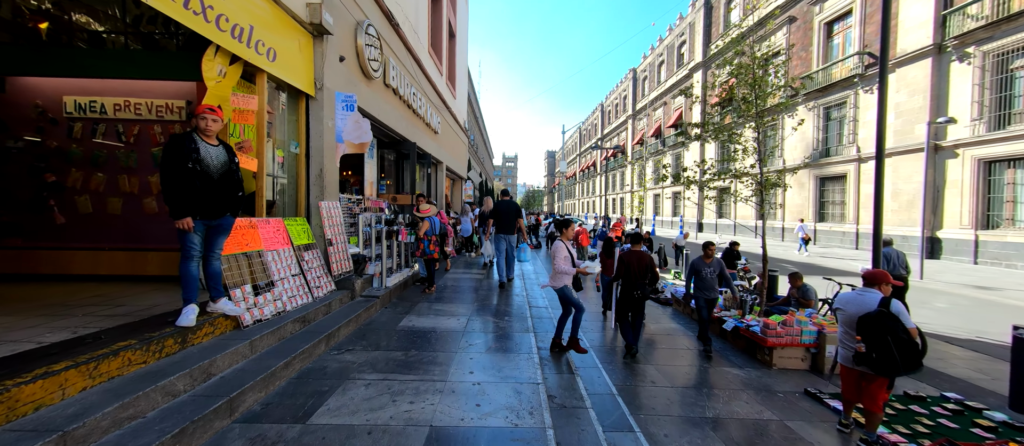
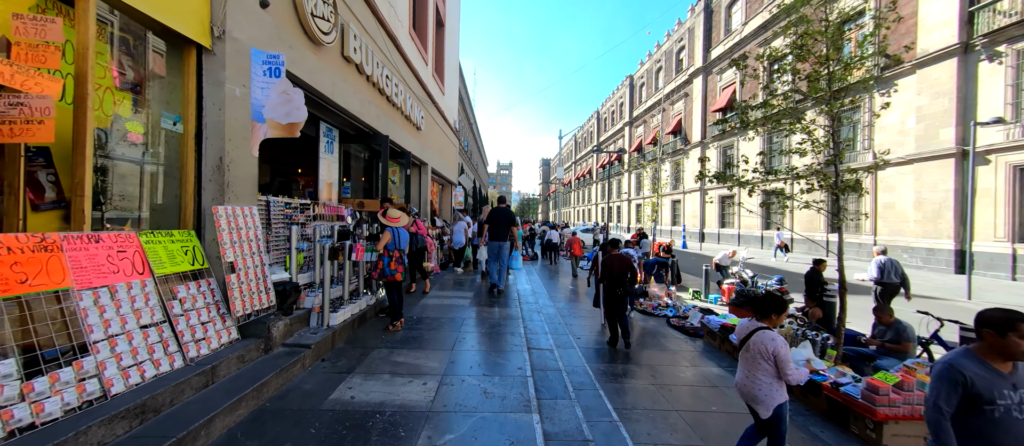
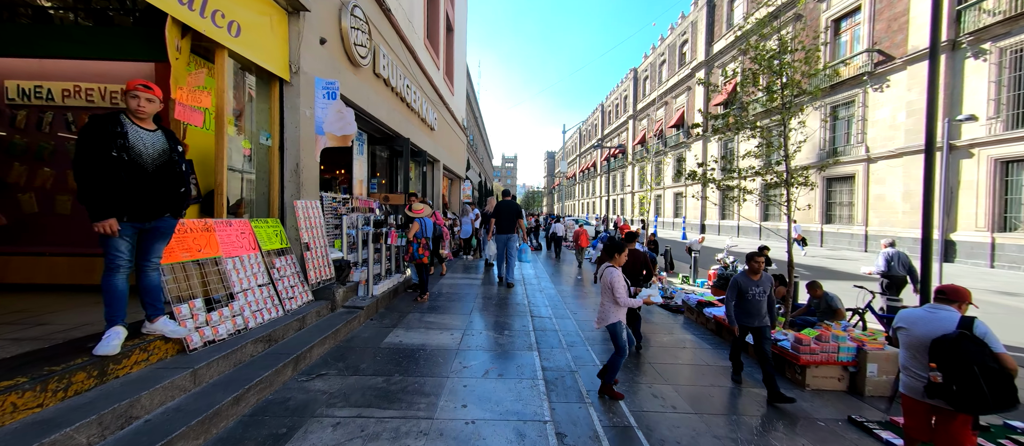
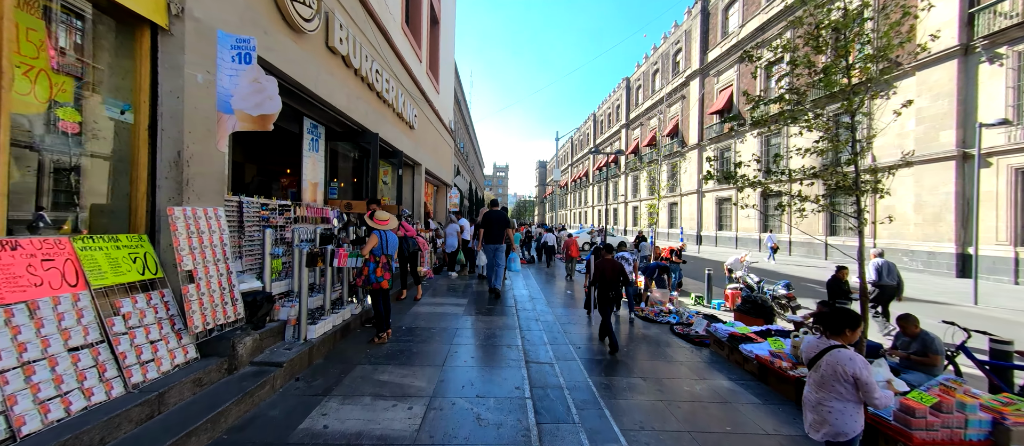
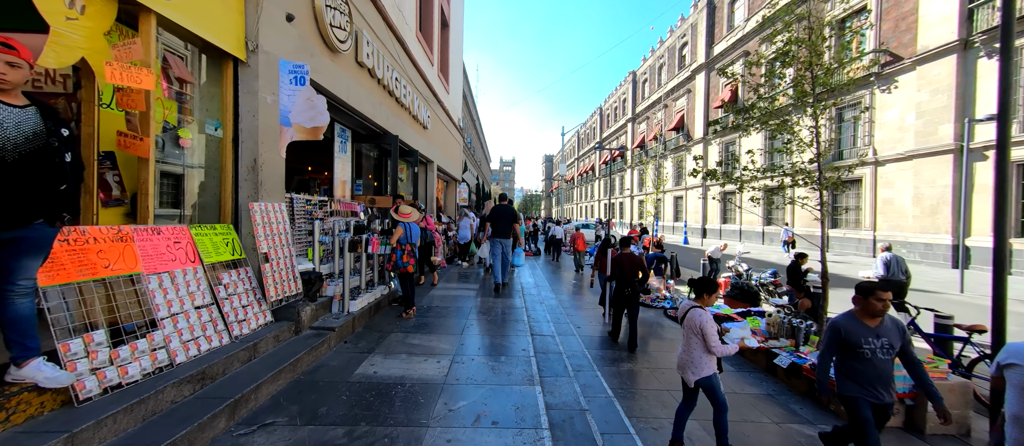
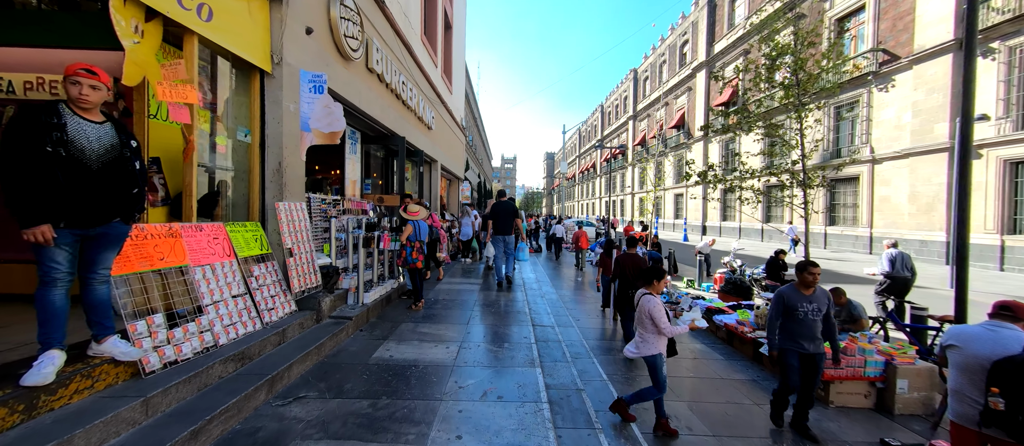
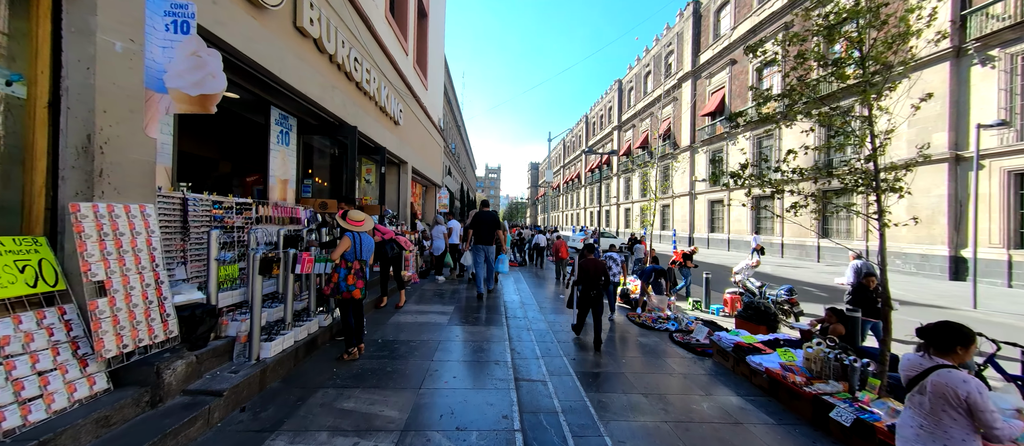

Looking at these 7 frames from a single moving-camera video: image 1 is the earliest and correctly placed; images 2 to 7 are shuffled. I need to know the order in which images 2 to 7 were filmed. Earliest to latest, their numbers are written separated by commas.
3, 6, 5, 2, 4, 7
